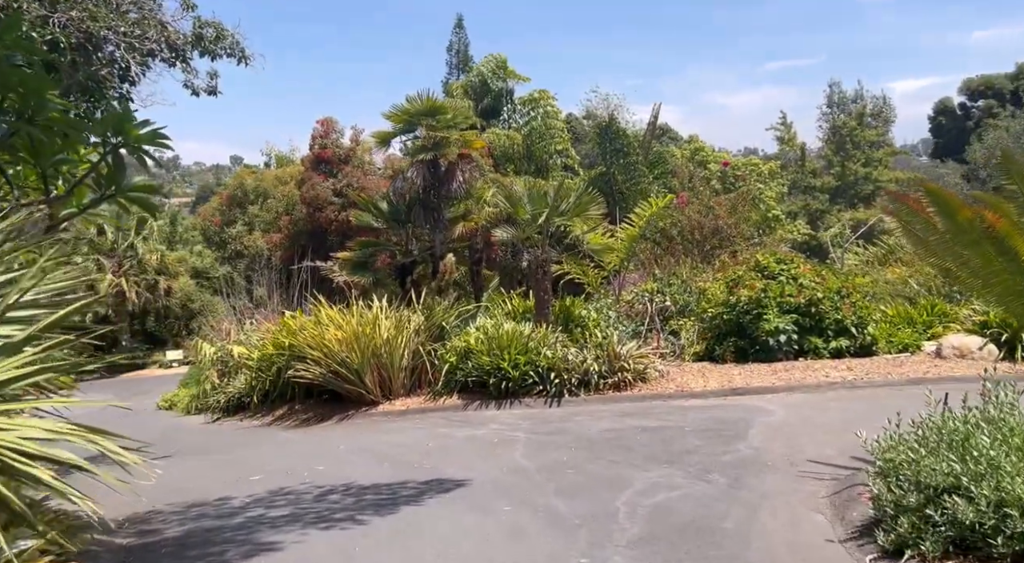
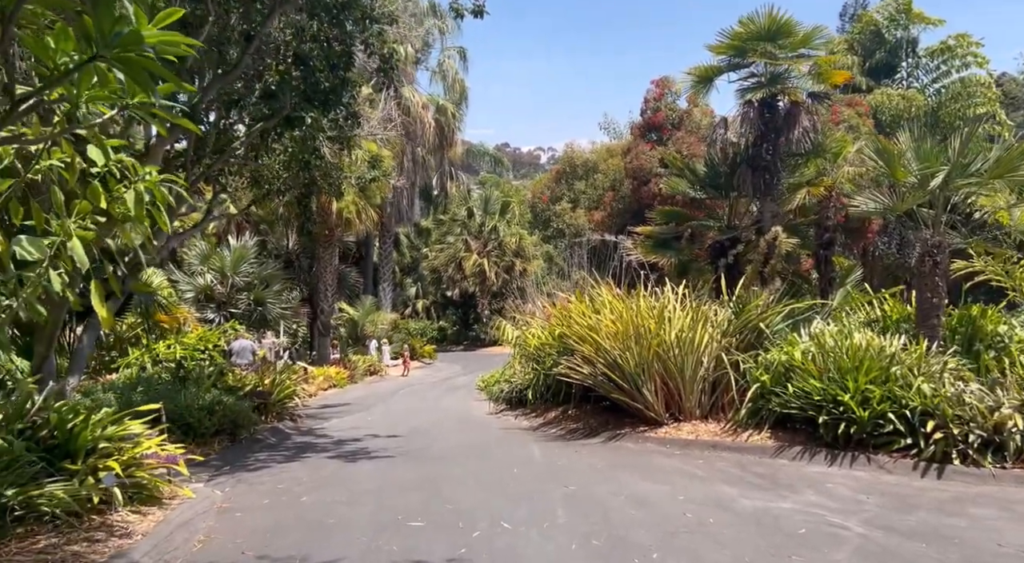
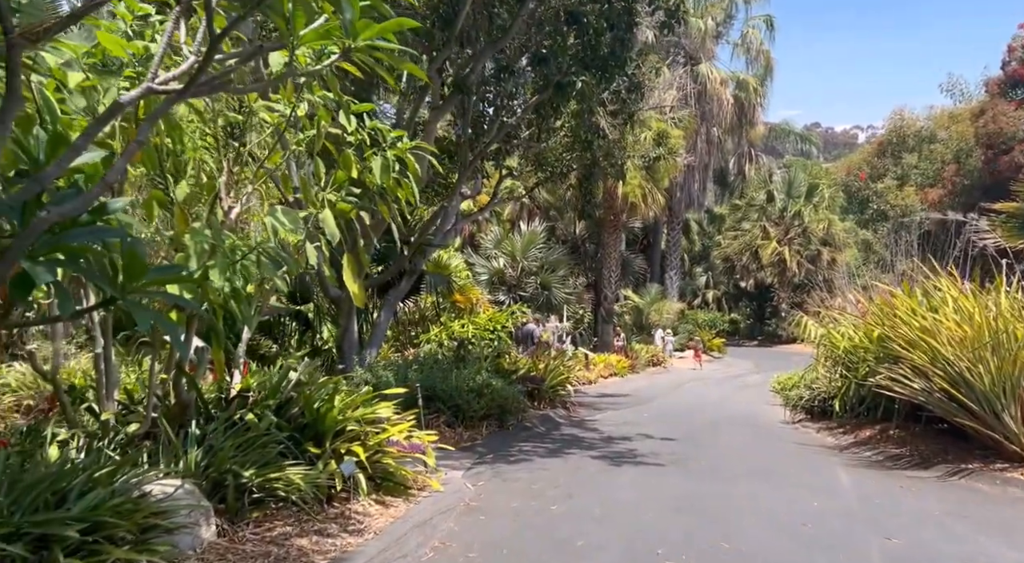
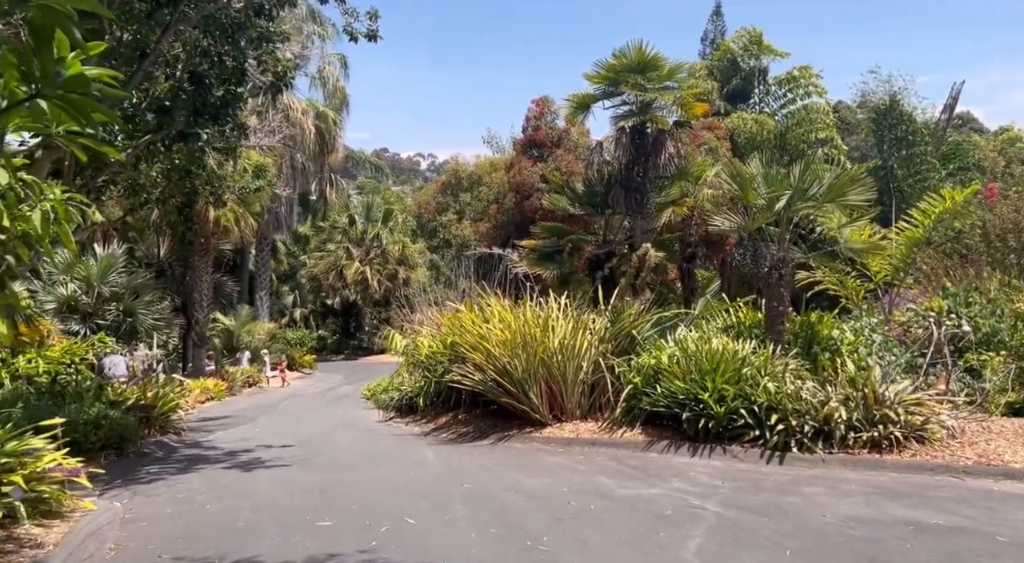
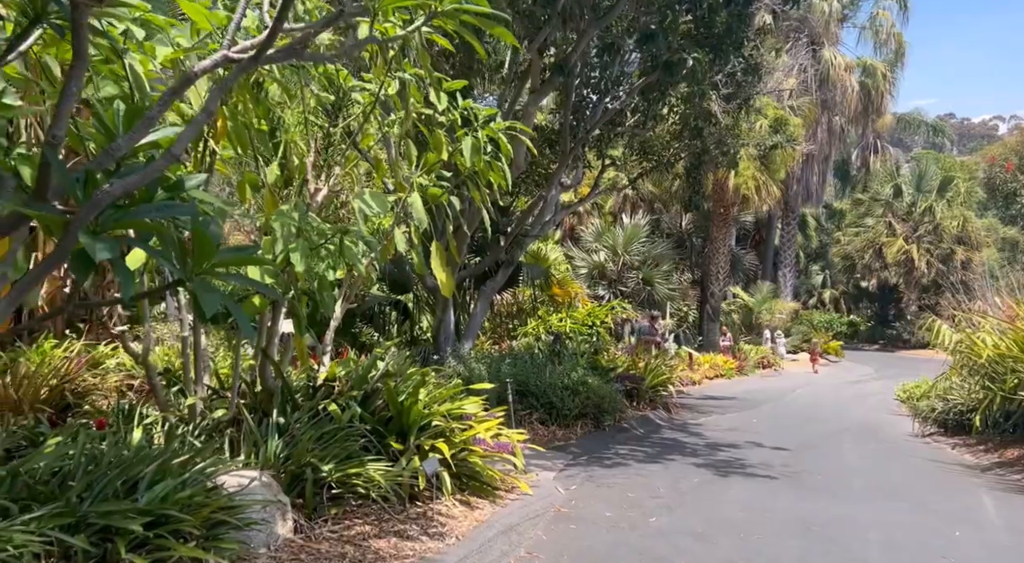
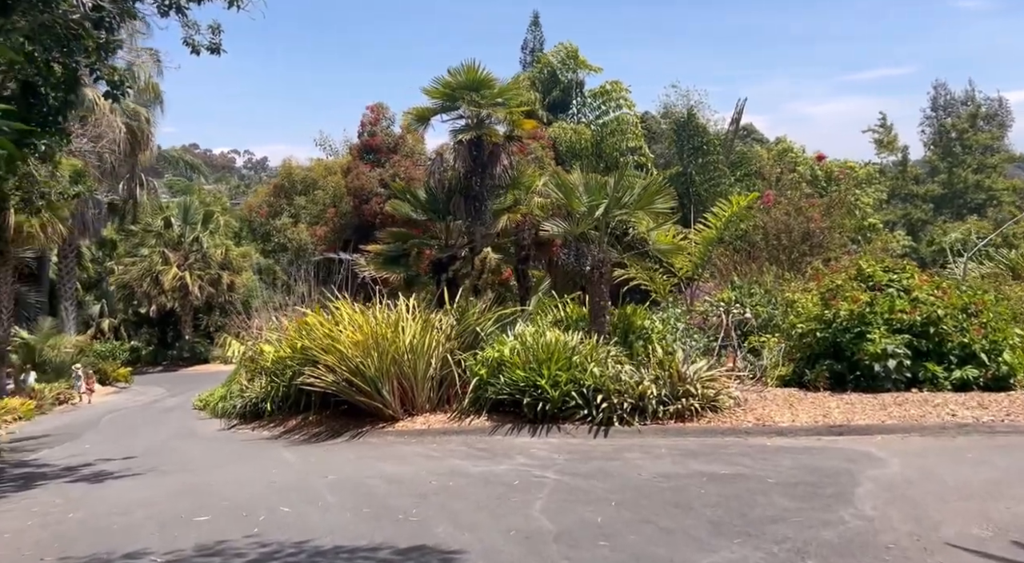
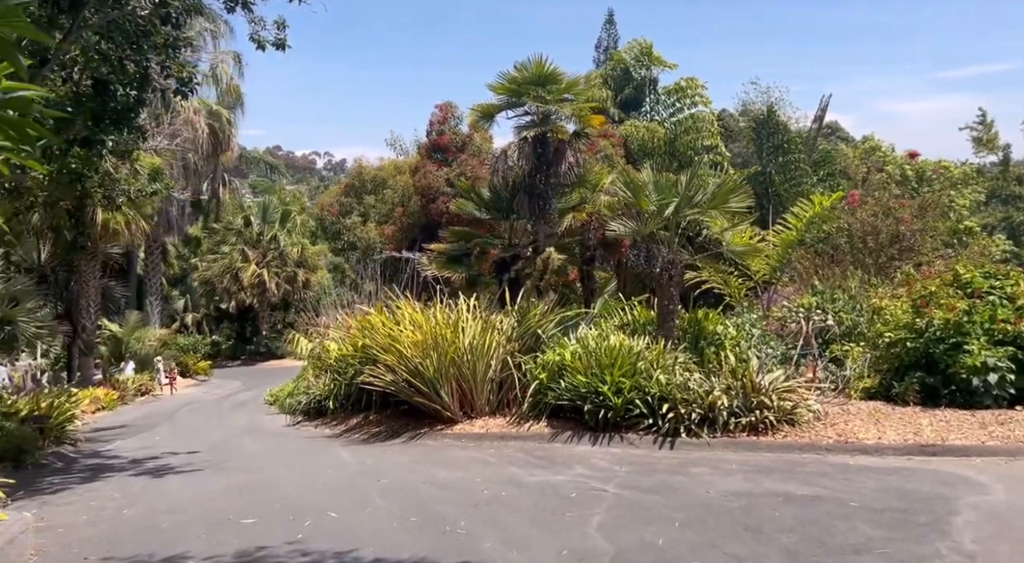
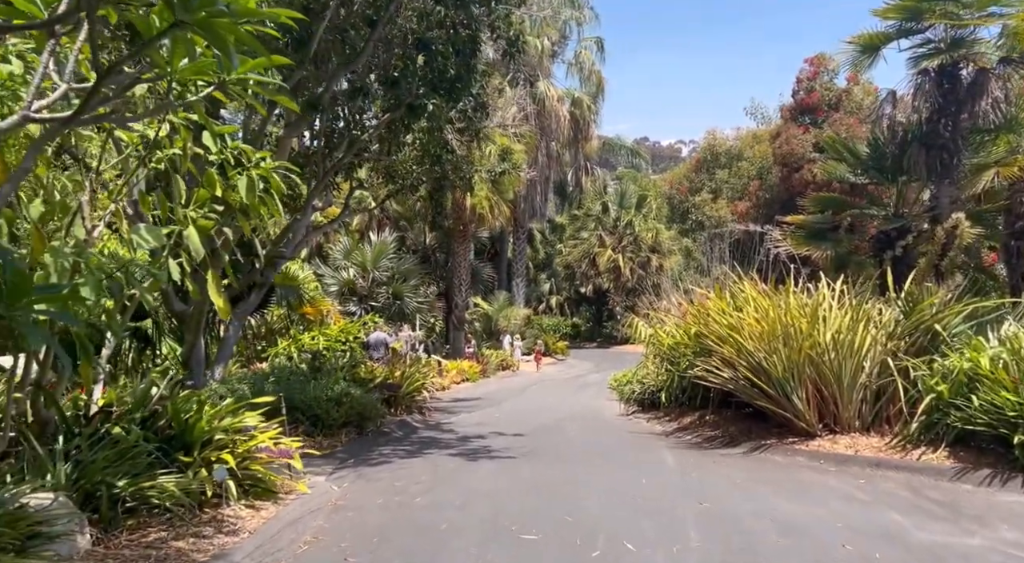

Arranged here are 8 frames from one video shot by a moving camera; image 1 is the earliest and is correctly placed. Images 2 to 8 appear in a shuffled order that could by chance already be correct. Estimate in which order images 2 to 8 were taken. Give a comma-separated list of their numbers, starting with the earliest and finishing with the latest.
6, 7, 4, 2, 8, 3, 5
